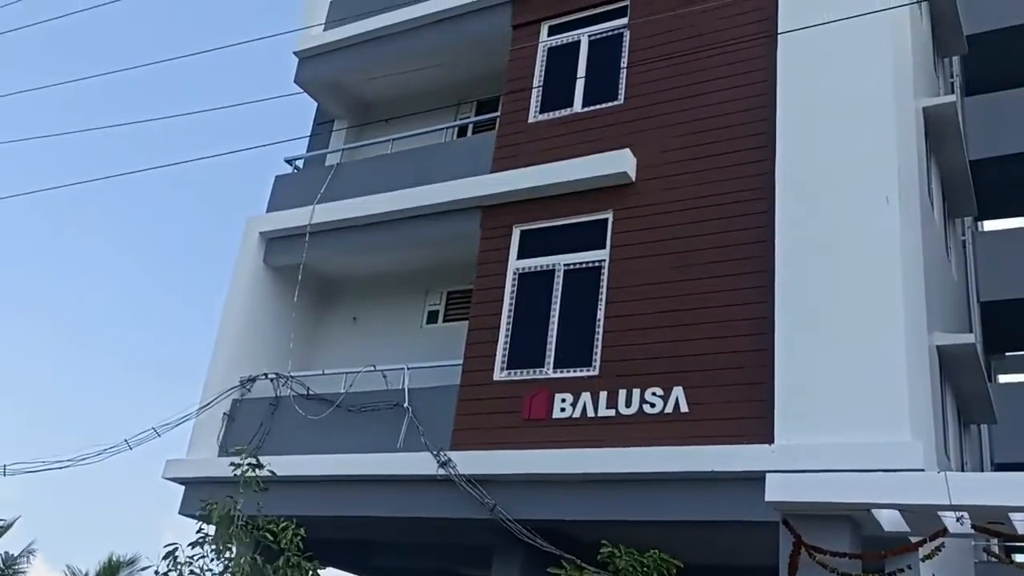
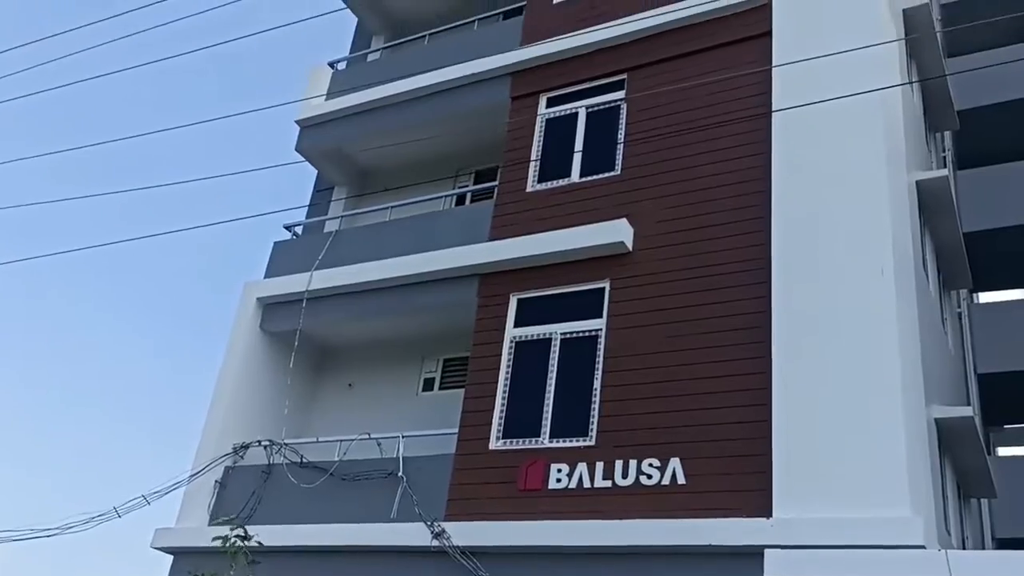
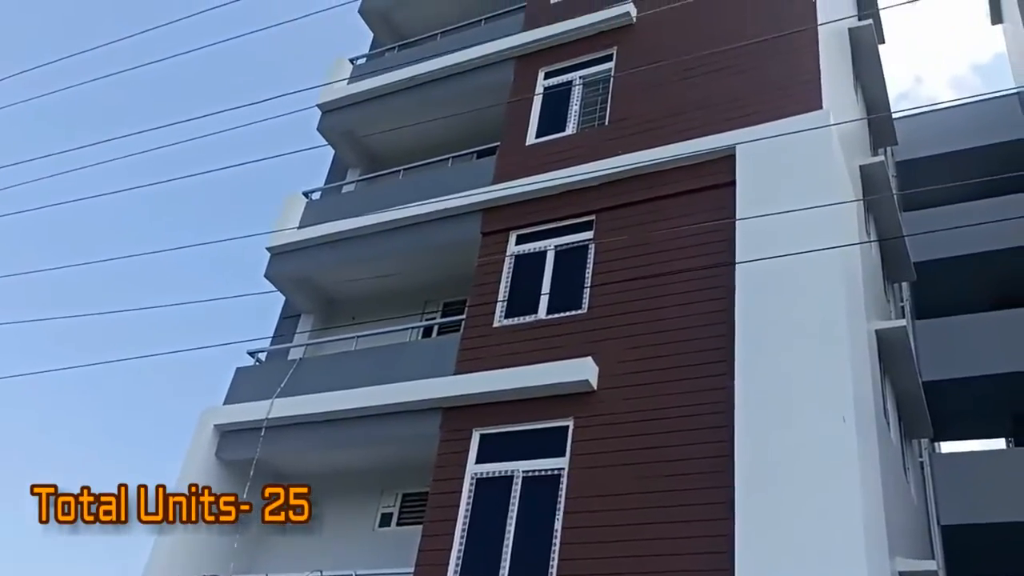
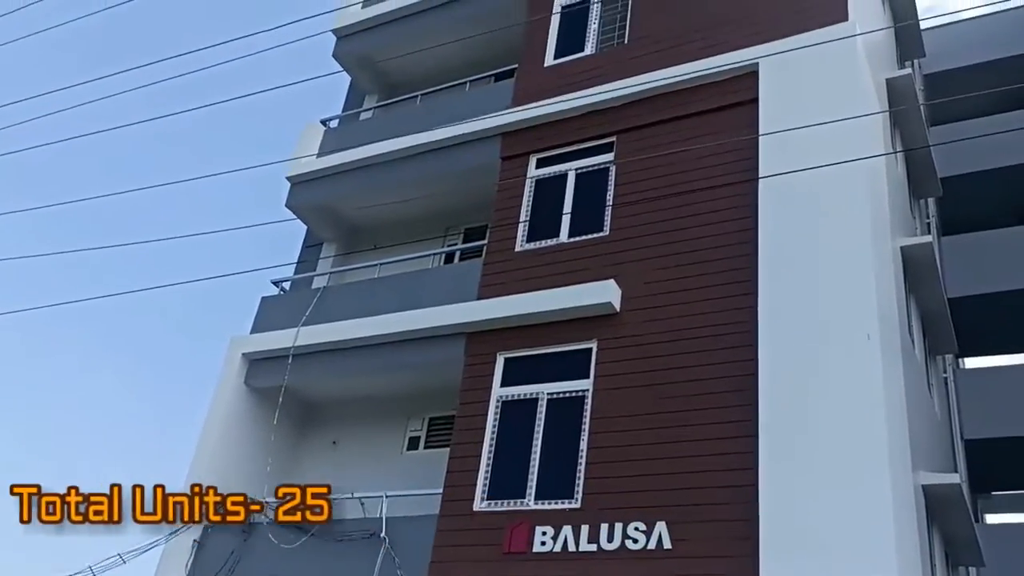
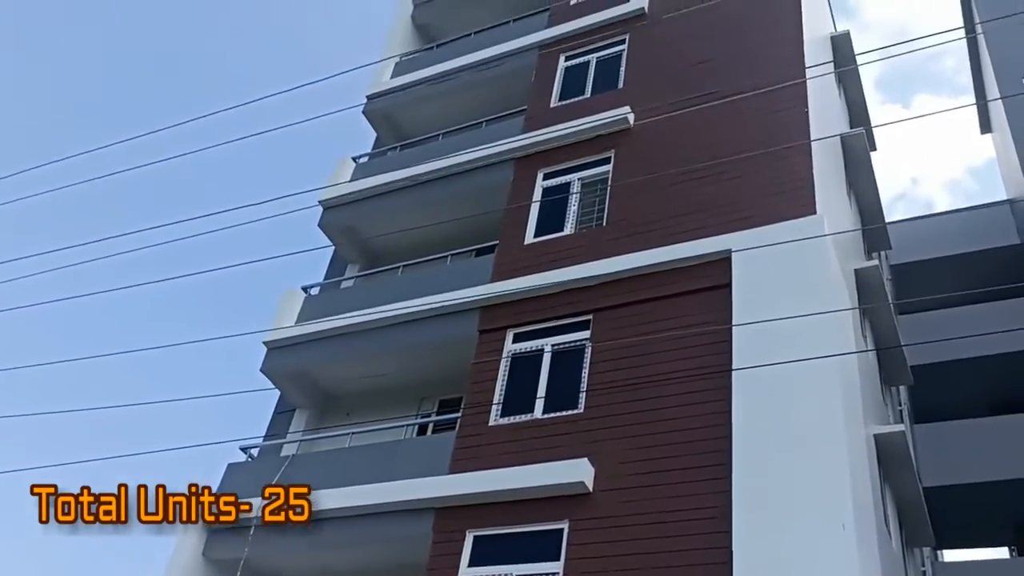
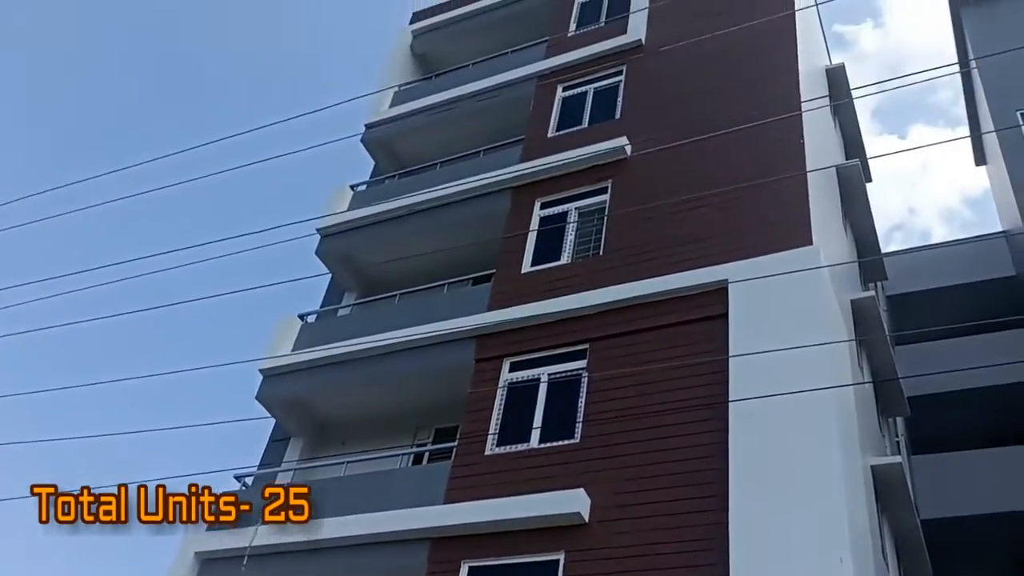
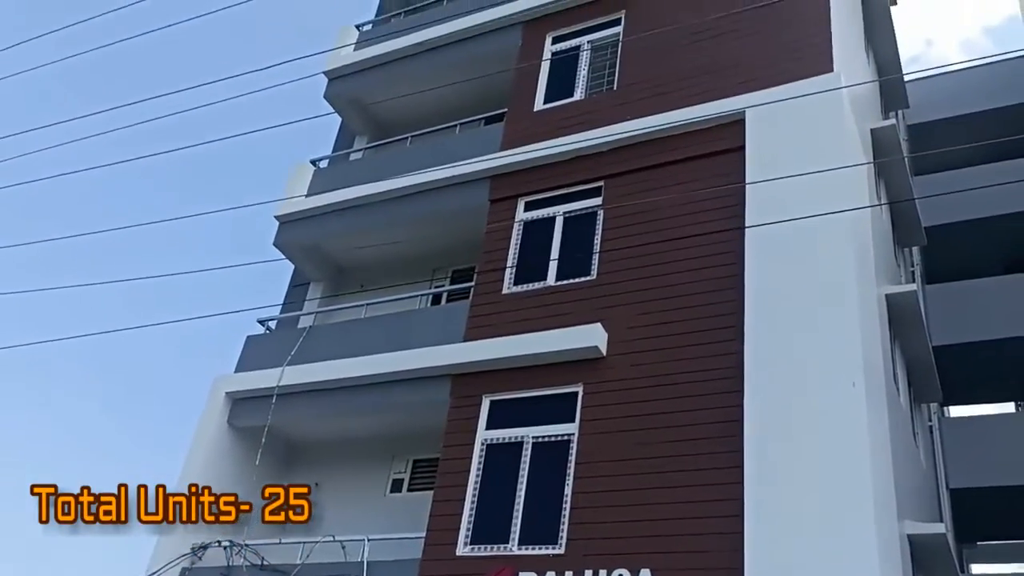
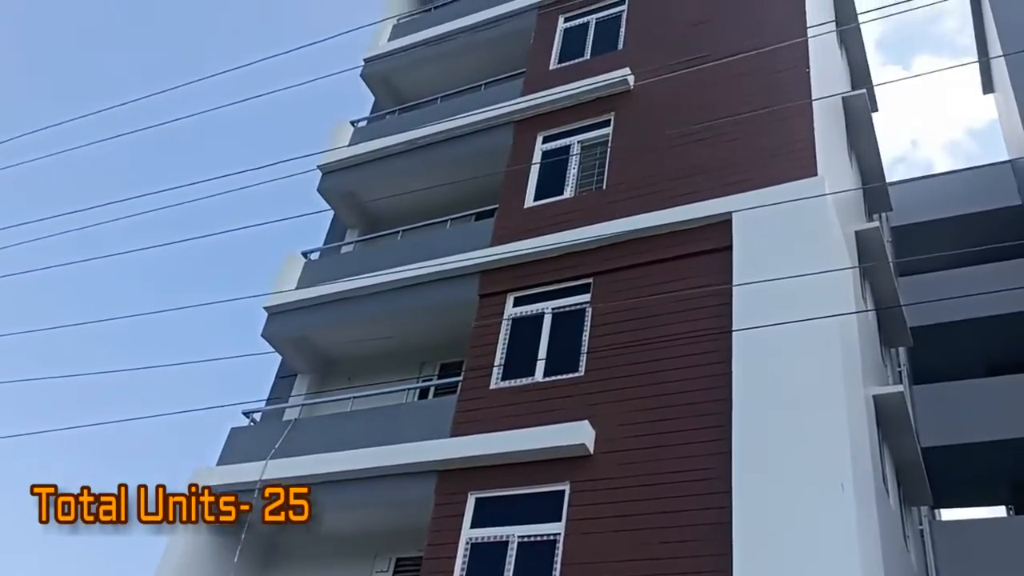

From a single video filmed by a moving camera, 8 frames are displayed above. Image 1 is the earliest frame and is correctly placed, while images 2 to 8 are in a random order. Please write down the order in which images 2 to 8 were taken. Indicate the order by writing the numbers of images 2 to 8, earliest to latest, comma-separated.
2, 4, 7, 3, 8, 5, 6
